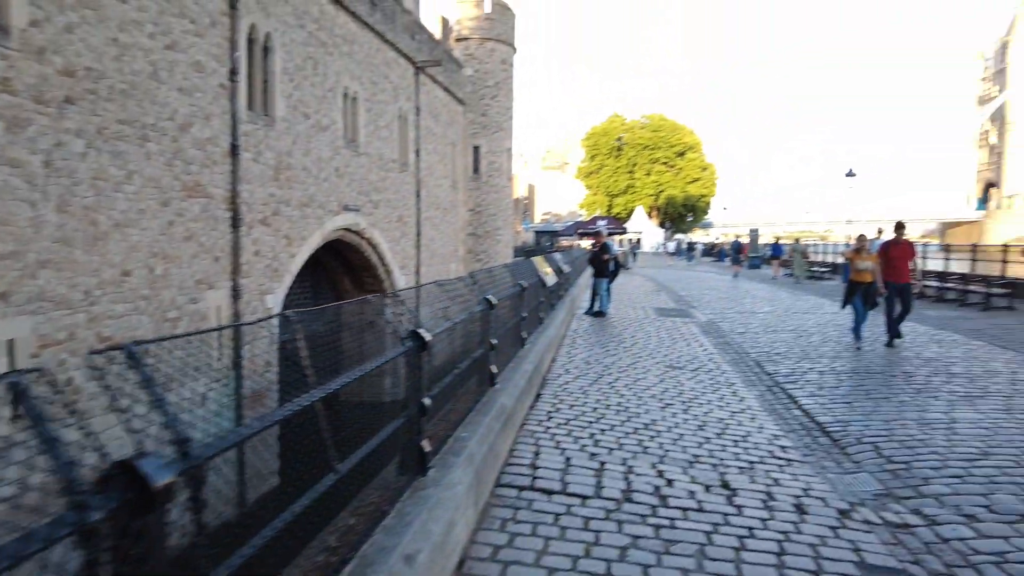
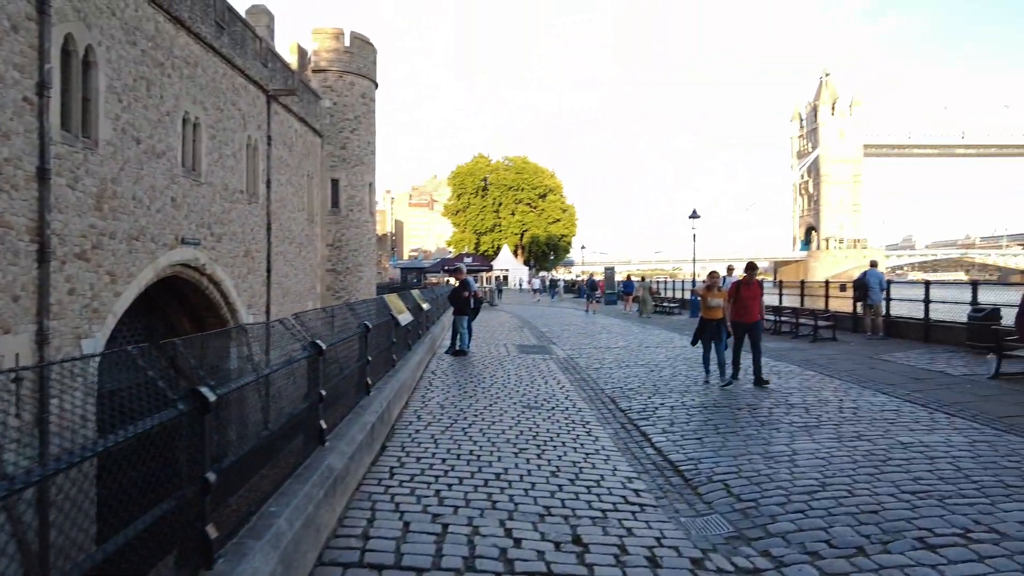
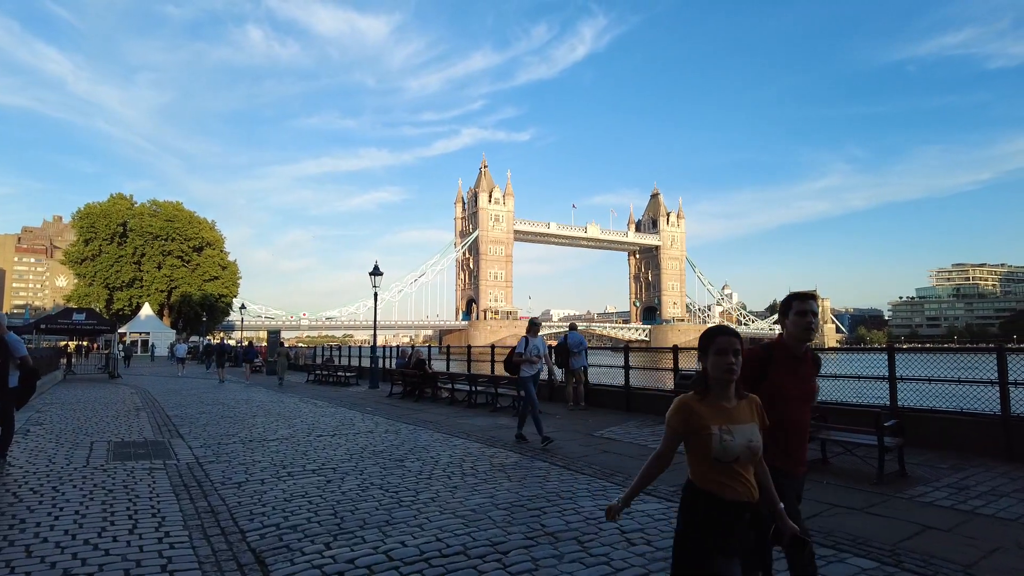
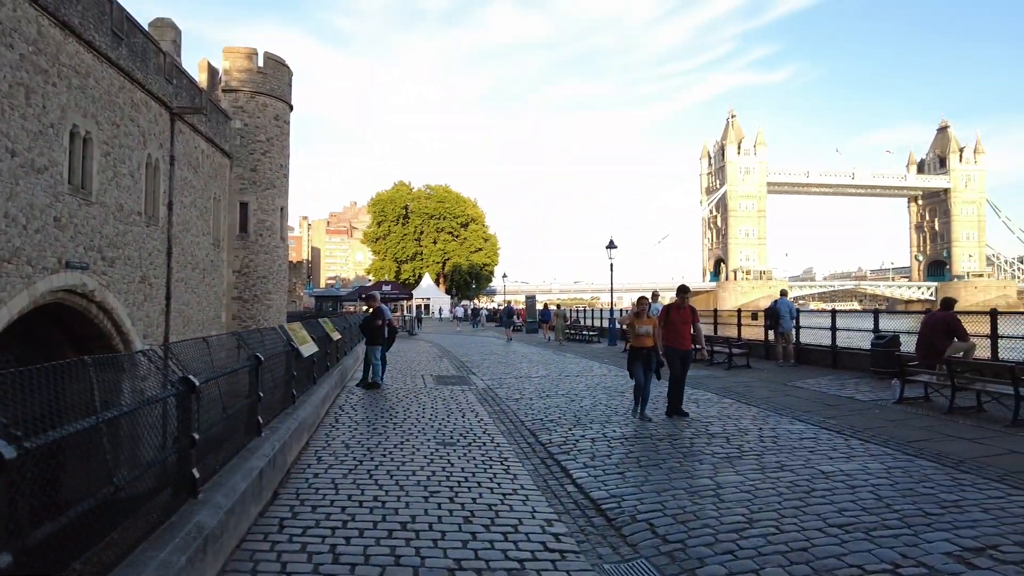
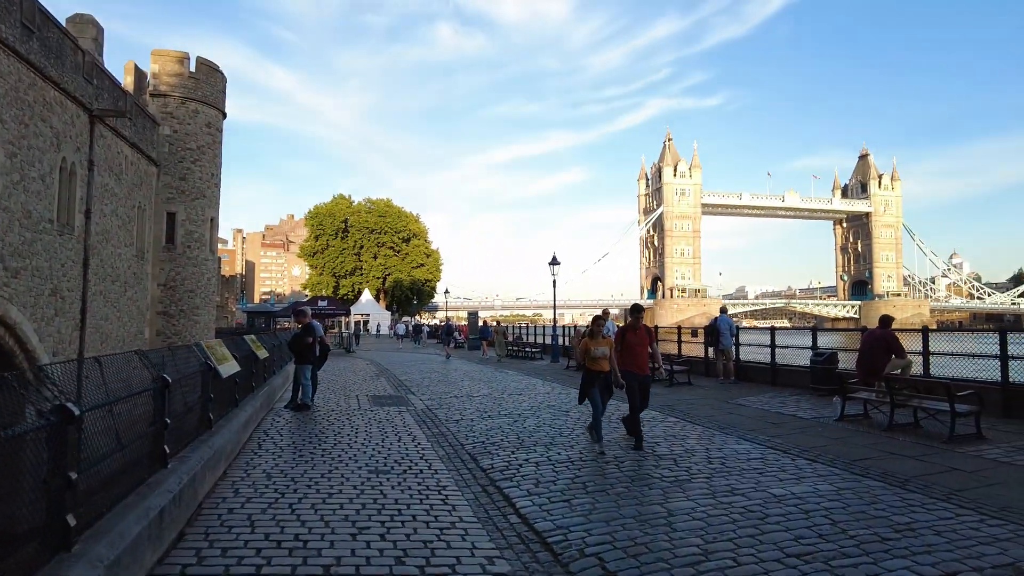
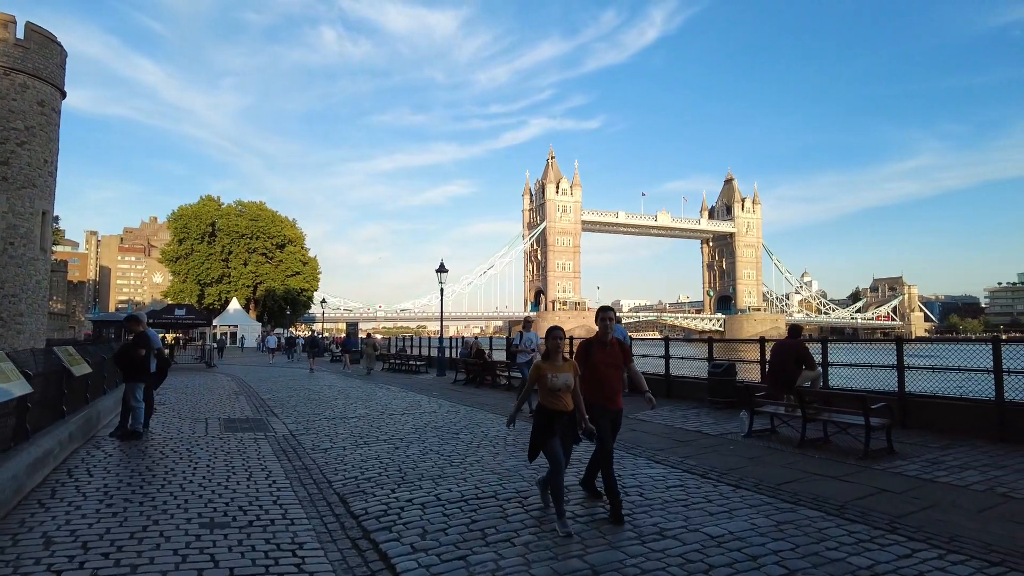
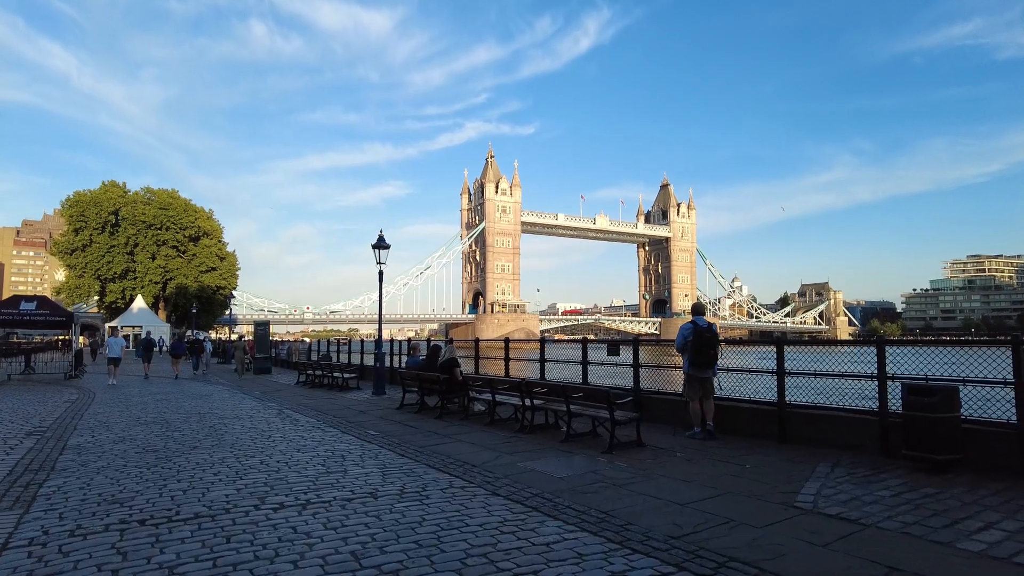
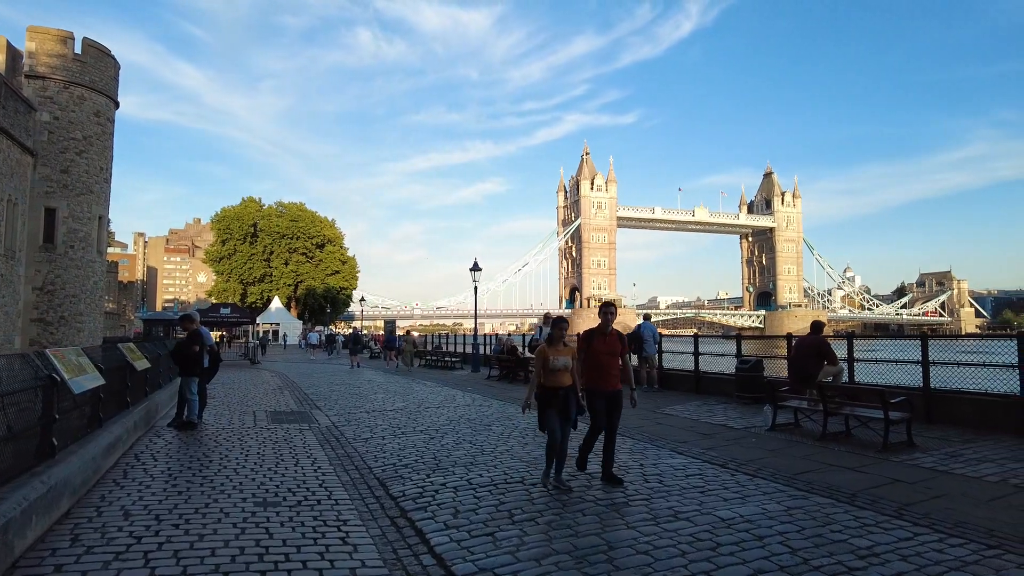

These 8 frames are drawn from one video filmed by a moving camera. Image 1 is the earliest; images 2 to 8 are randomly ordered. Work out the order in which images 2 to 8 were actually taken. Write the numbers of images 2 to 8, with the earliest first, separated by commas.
2, 4, 5, 8, 6, 3, 7
